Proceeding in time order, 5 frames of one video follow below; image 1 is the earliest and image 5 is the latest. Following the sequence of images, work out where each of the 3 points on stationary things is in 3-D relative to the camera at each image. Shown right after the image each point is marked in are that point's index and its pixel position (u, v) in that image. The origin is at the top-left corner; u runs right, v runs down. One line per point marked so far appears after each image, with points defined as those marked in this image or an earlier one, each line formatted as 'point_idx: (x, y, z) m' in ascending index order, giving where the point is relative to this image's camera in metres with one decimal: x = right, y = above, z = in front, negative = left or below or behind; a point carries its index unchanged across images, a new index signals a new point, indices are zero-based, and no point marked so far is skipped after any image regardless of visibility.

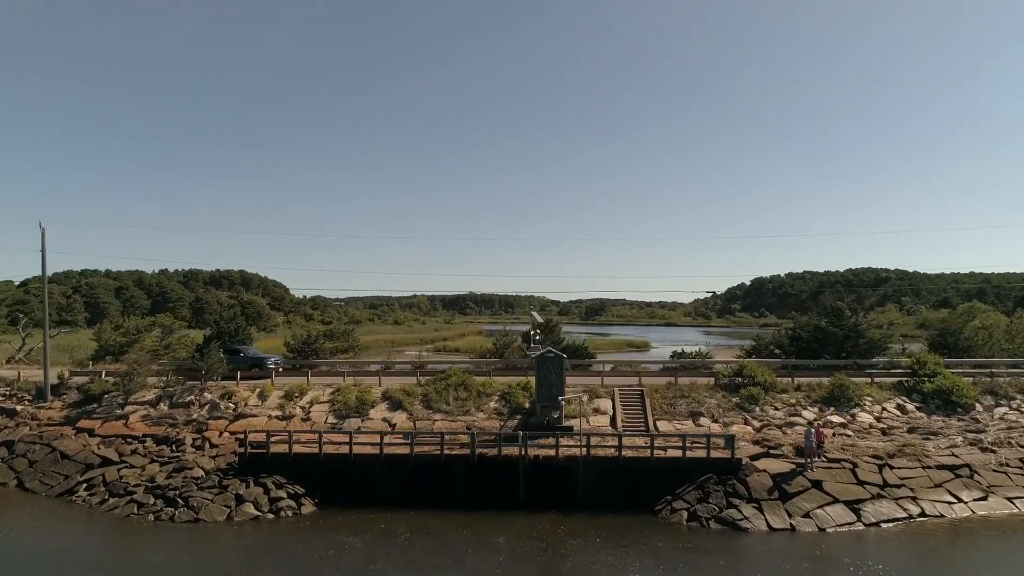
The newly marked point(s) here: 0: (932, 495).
0: (+13.6, -6.7, +18.6) m
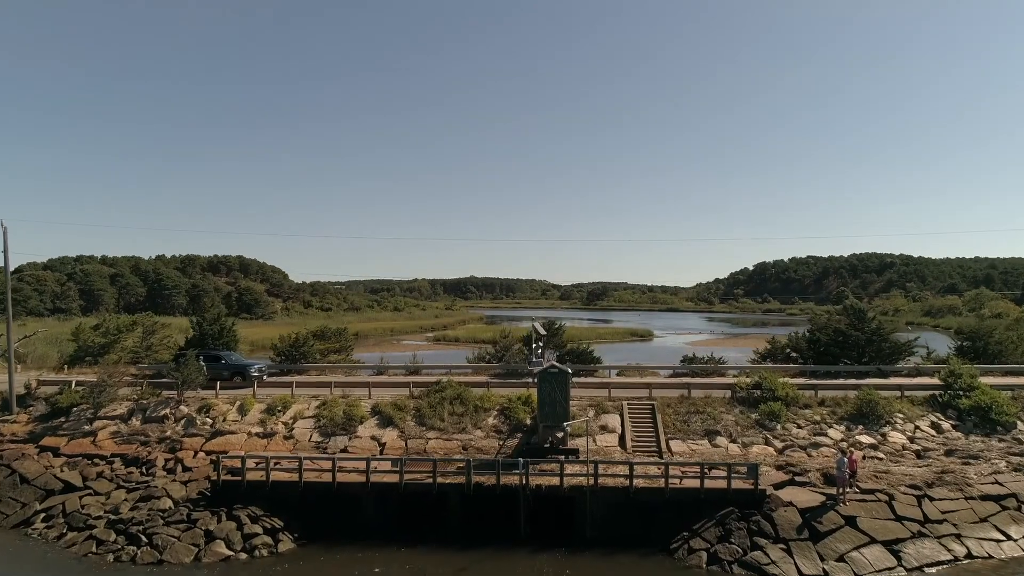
0: (+13.6, -7.1, +16.8) m
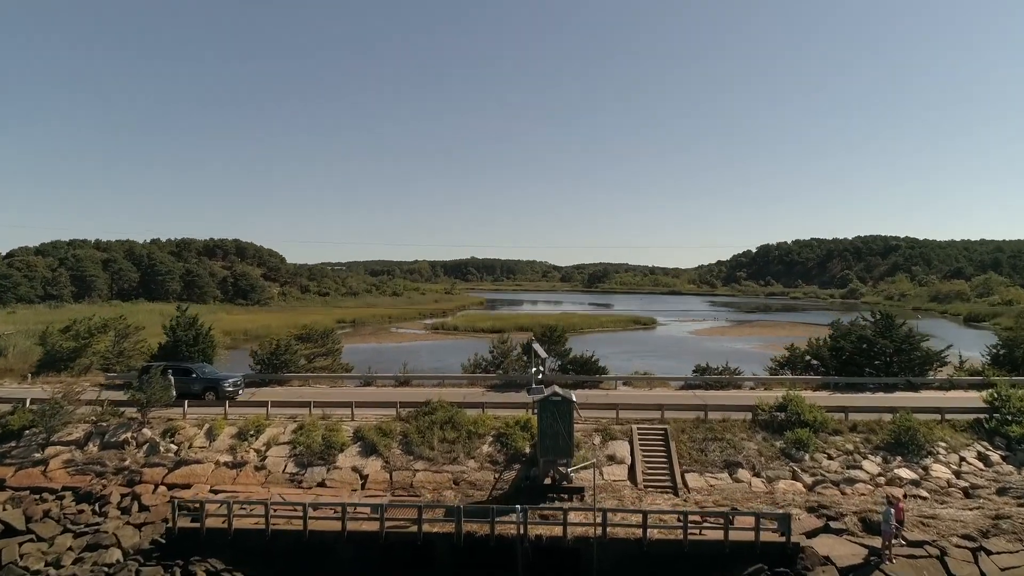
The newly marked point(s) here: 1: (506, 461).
0: (+13.5, -7.7, +14.6) m
1: (-0.2, -5.8, +19.3) m
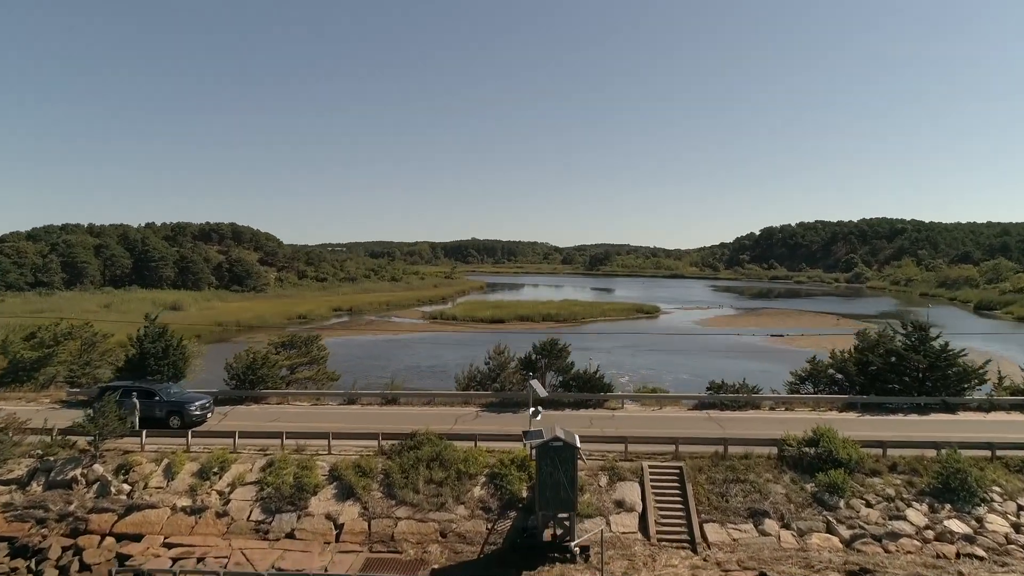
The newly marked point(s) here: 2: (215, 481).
0: (+13.3, -8.6, +12.3) m
1: (-0.3, -6.5, +17.0) m
2: (-9.4, -6.1, +18.2) m
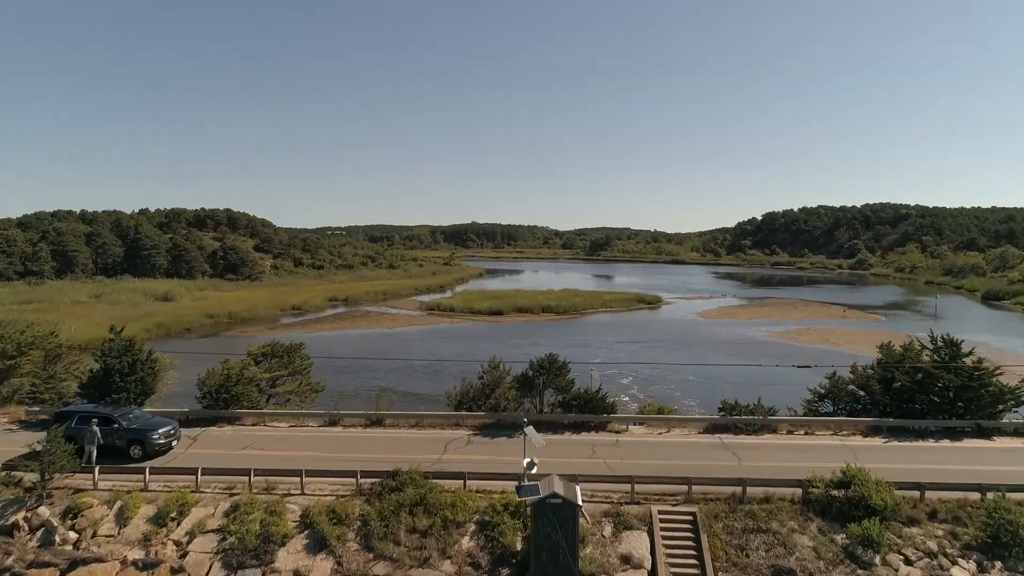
0: (+13.1, -9.5, +10.5) m
1: (-0.5, -7.2, +15.1) m
2: (-9.6, -6.7, +16.3) m
